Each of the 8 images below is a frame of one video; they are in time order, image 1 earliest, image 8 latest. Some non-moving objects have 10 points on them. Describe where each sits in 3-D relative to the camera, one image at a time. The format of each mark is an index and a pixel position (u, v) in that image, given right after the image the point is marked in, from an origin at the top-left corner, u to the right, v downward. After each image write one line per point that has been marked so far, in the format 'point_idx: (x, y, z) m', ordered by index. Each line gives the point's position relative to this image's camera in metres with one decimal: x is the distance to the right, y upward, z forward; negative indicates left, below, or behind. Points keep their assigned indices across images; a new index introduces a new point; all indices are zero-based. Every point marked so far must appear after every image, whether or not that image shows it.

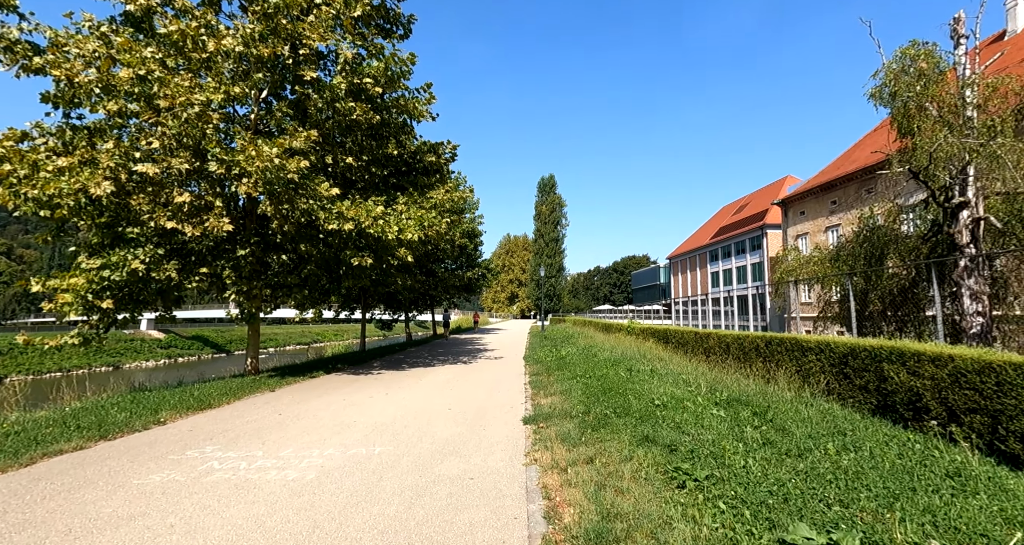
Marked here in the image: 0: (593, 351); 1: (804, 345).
0: (+2.5, -2.5, +13.9) m
1: (+4.2, -1.0, +6.4) m
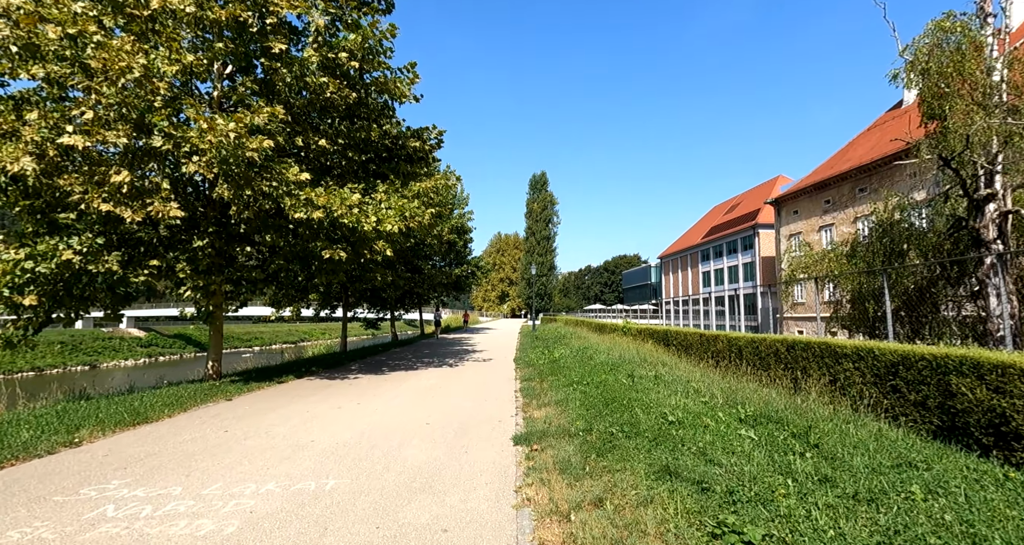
0: (+2.2, -2.4, +13.1) m
1: (+4.0, -1.0, +5.5) m
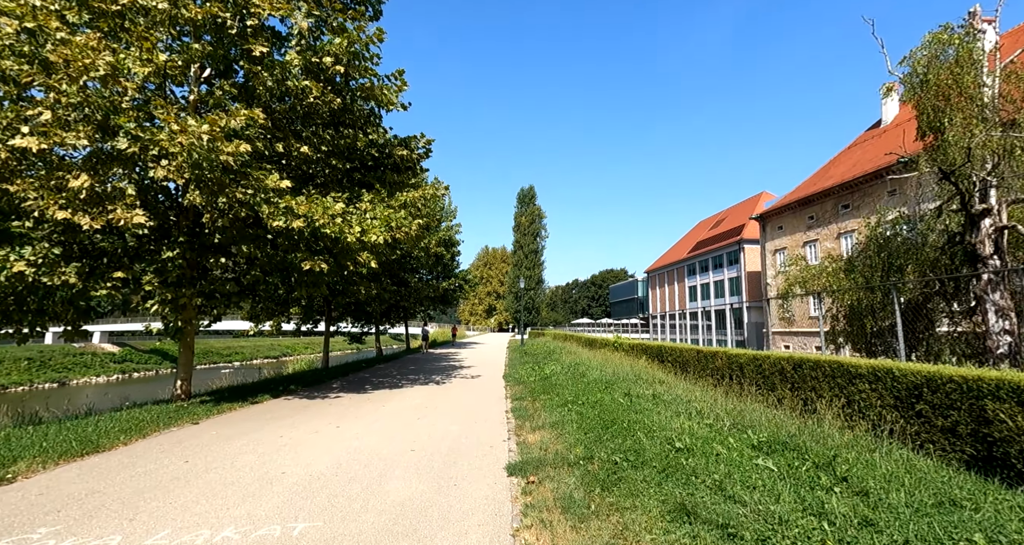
0: (+1.9, -2.8, +12.6) m
1: (+3.9, -1.2, +5.2) m
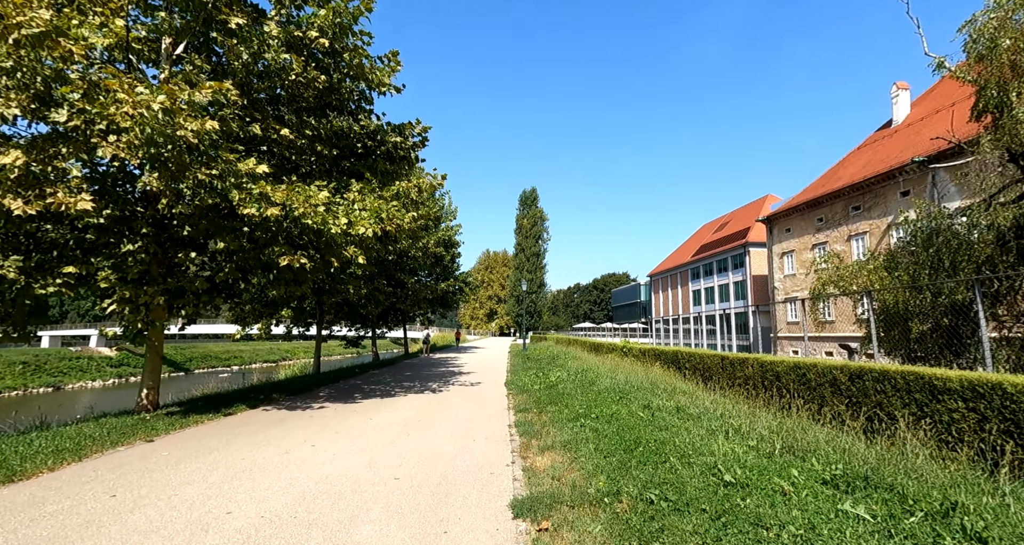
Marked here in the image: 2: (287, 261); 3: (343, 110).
0: (+2.0, -2.8, +11.6) m
1: (+4.0, -1.1, +4.2) m
2: (-3.9, +0.2, +7.7) m
3: (-3.8, +3.7, +10.0) m
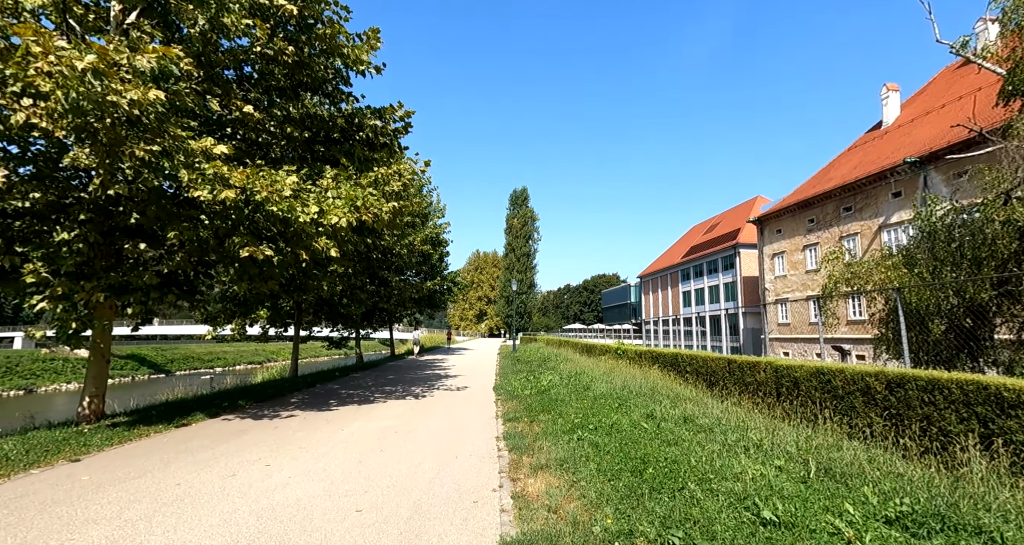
0: (+1.7, -2.7, +10.9) m
1: (+3.9, -1.0, +3.5) m
2: (-4.0, +0.3, +6.8) m
3: (-4.0, +3.7, +9.2) m
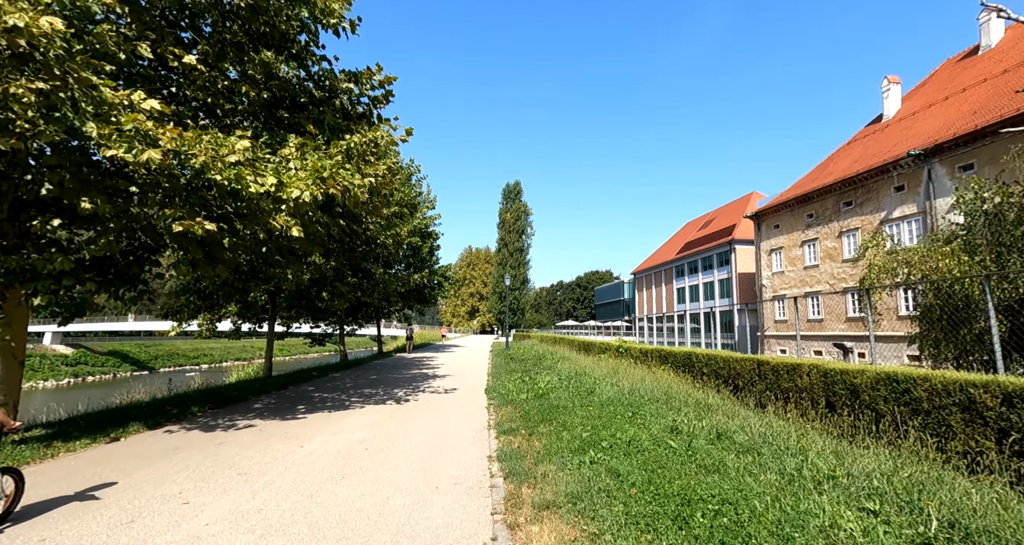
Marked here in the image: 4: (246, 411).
0: (+1.6, -2.5, +9.8) m
1: (+3.9, -0.8, +2.4) m
2: (-4.1, +0.5, +5.5) m
3: (-4.1, +4.0, +7.9) m
4: (-5.1, -2.7, +8.6) m
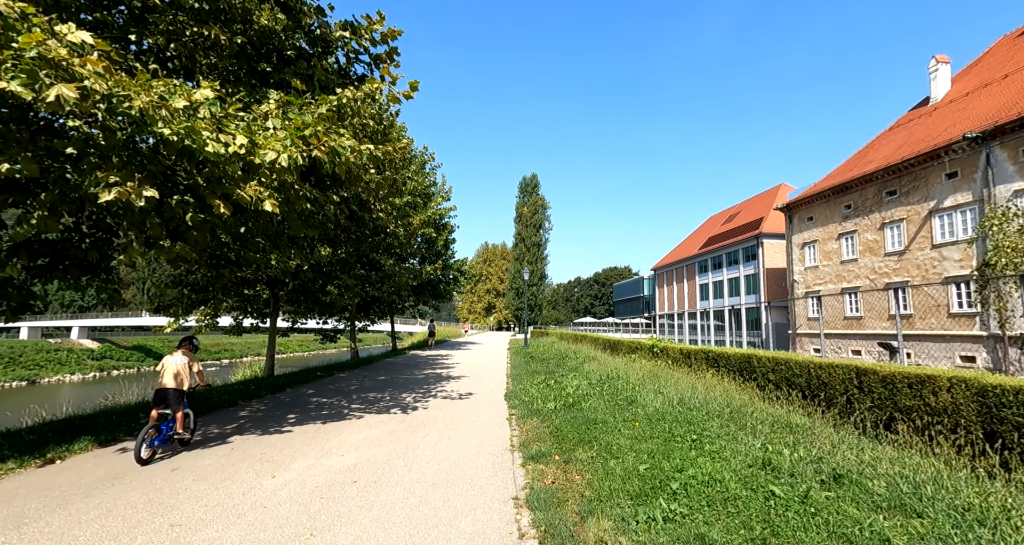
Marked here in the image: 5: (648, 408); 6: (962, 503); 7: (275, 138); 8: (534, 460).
0: (+2.0, -2.2, +8.3) m
1: (+4.1, -0.6, +0.9) m
2: (-3.8, +0.7, +4.3) m
3: (-3.7, +4.2, +6.6) m
4: (-4.7, -2.5, +7.4) m
5: (+2.1, -2.1, +6.9) m
6: (+3.0, -1.5, +3.1) m
7: (-2.8, +1.6, +5.1) m
8: (+0.2, -2.1, +5.1) m
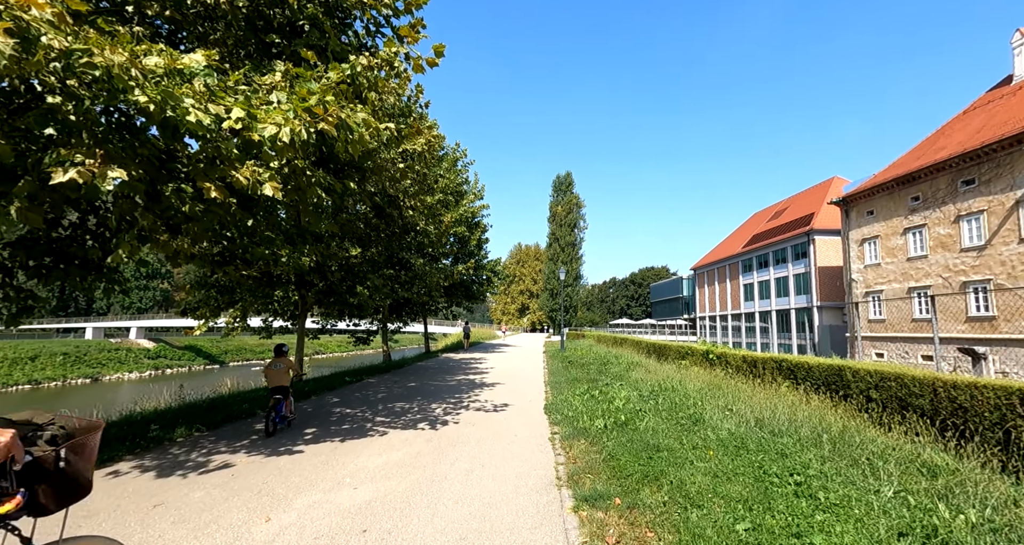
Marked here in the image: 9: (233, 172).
0: (+2.7, -2.2, +7.1) m
1: (+4.2, -0.6, -0.4) m
2: (-3.4, +0.7, +3.6) m
3: (-3.2, +4.2, +5.9) m
4: (-4.1, -2.4, +6.7) m
5: (+2.7, -2.0, +5.7) m
6: (+3.3, -1.5, +1.8) m
7: (-2.3, +1.6, +4.3) m
8: (+0.7, -2.1, +4.1) m
9: (-2.7, +1.0, +4.4) m
